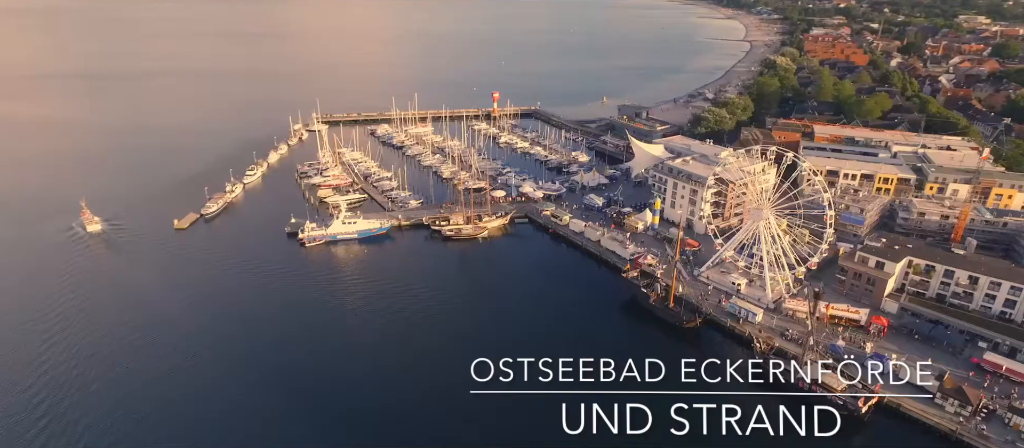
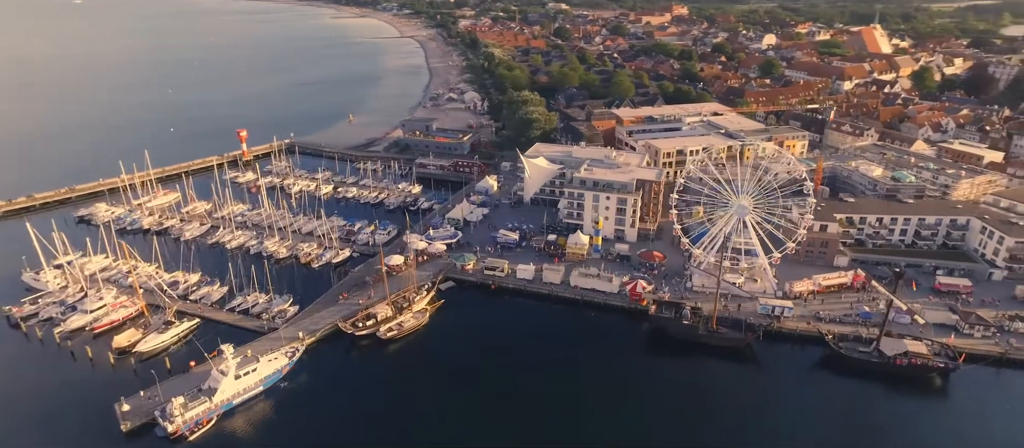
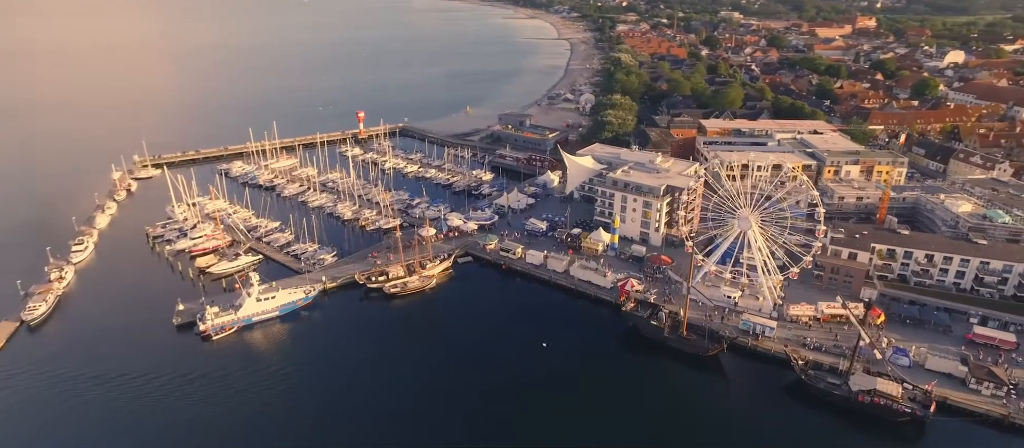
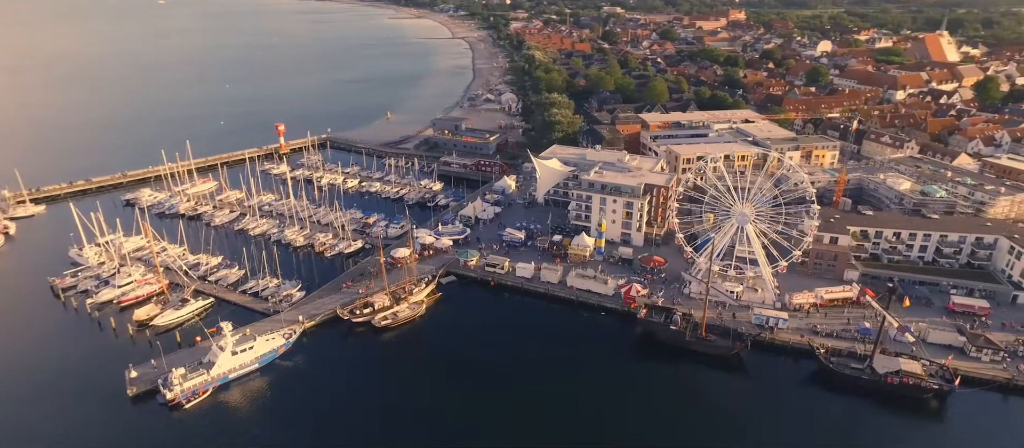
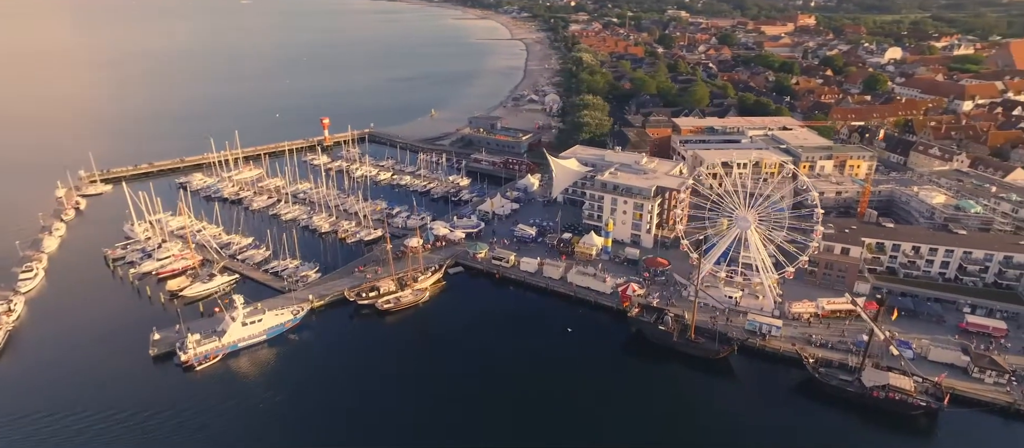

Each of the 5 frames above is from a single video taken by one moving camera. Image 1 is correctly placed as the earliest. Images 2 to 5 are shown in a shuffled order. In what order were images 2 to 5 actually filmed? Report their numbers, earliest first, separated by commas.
3, 5, 4, 2
